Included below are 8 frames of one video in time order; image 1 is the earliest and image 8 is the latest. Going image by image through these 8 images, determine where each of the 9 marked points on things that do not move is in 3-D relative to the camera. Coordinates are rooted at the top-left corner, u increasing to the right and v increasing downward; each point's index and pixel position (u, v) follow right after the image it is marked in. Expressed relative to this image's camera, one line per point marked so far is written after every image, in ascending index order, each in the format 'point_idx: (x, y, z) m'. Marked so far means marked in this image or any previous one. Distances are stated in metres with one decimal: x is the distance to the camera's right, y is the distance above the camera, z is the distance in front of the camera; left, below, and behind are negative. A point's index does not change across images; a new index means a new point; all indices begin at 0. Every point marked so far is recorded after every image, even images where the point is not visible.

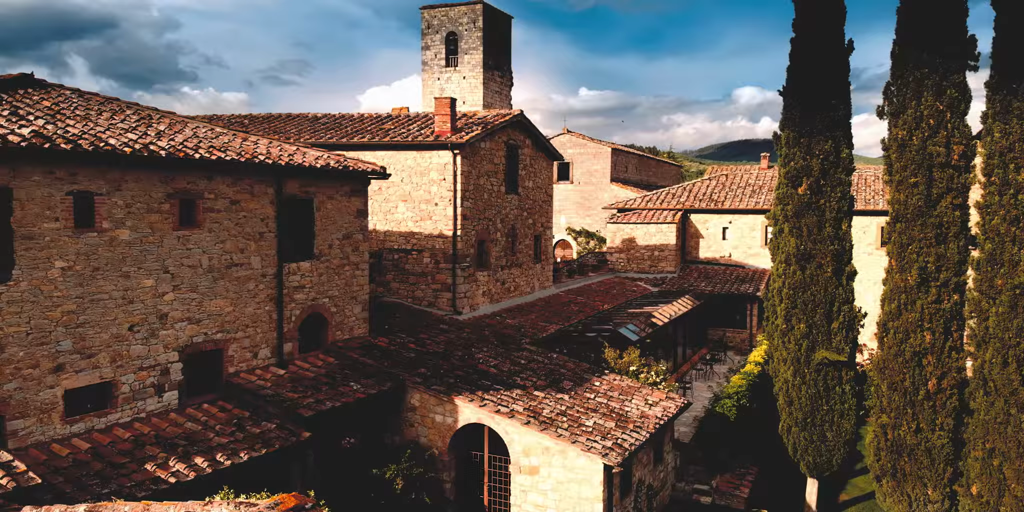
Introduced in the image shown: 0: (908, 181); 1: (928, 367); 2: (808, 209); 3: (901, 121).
0: (+5.2, +1.0, +11.5) m
1: (+5.4, -1.4, +11.4) m
2: (+4.1, +0.6, +12.0) m
3: (+5.1, +1.8, +11.6) m
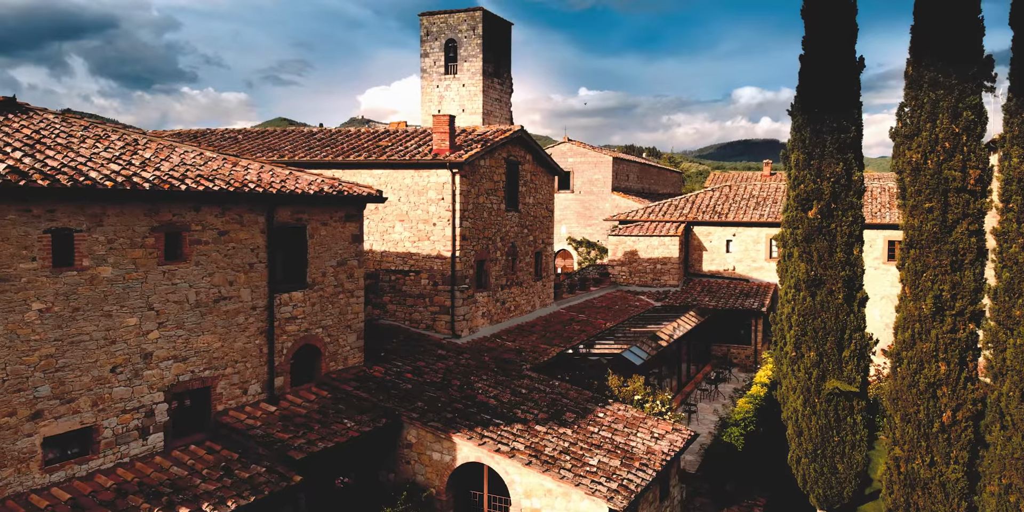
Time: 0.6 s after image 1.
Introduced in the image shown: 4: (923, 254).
0: (+5.2, +0.6, +11.1) m
1: (+5.4, -1.8, +11.0) m
2: (+4.1, +0.3, +11.7) m
3: (+5.1, +1.4, +11.2) m
4: (+5.2, 0.0, +11.1) m
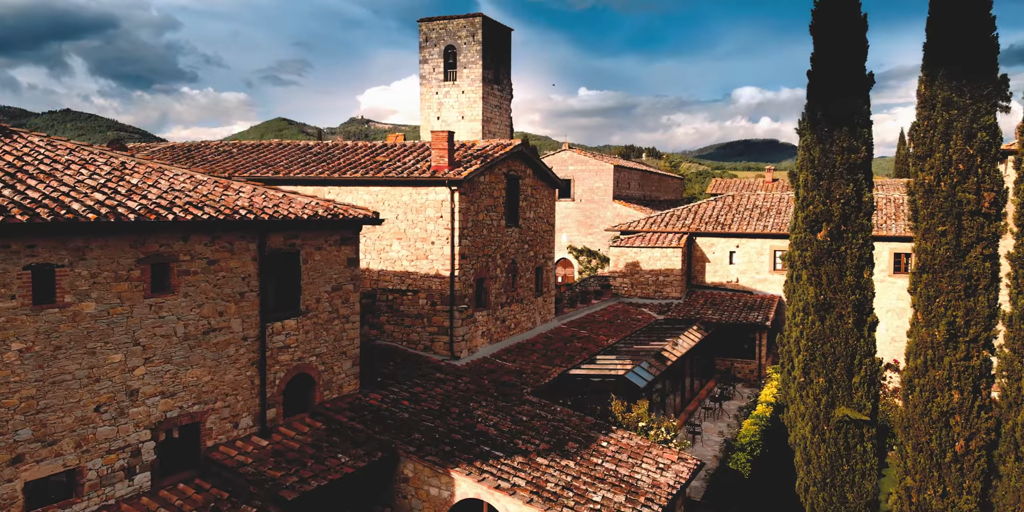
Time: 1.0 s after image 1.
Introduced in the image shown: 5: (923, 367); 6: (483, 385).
0: (+5.2, +0.3, +10.8) m
1: (+5.4, -2.1, +10.7) m
2: (+4.1, 0.0, +11.3) m
3: (+5.1, +1.1, +10.8) m
4: (+5.2, -0.3, +10.8) m
5: (+5.1, -1.4, +10.9) m
6: (-0.4, -1.8, +12.4) m
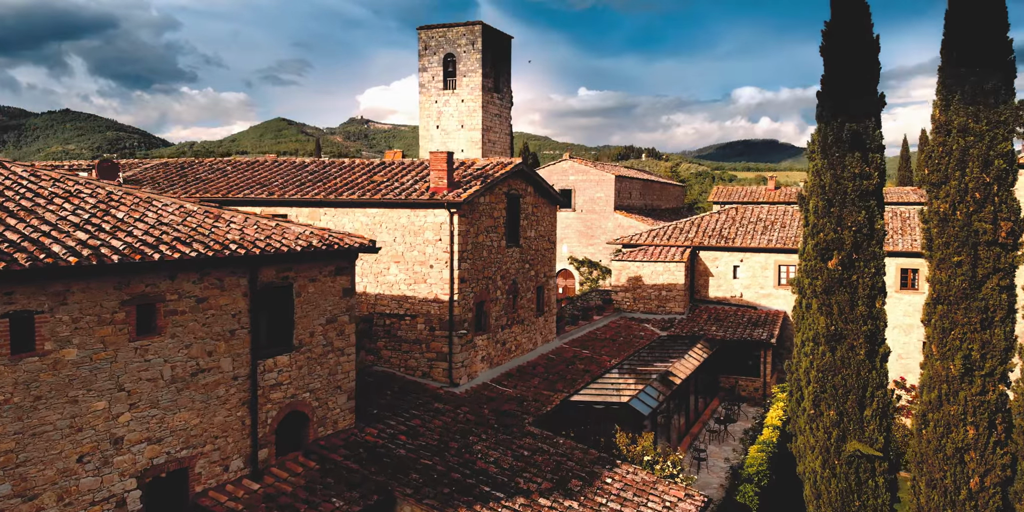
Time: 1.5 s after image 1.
0: (+5.2, 0.0, +10.4) m
1: (+5.4, -2.4, +10.3) m
2: (+4.1, -0.4, +11.0) m
3: (+5.1, +0.8, +10.5) m
4: (+5.2, -0.6, +10.4) m
5: (+5.1, -1.8, +10.6) m
6: (-0.4, -2.2, +12.0) m
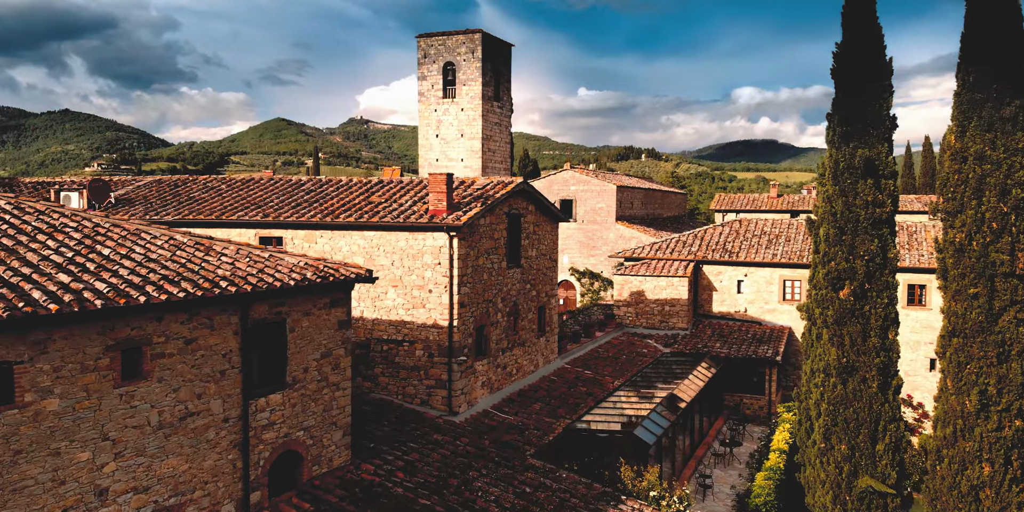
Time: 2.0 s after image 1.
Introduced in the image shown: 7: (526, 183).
0: (+5.2, -0.4, +10.1) m
1: (+5.4, -2.8, +10.0) m
2: (+4.1, -0.7, +10.7) m
3: (+5.2, +0.4, +10.2) m
4: (+5.2, -1.0, +10.1) m
5: (+5.2, -2.1, +10.3) m
6: (-0.4, -2.5, +11.7) m
7: (+0.2, +1.3, +14.9) m
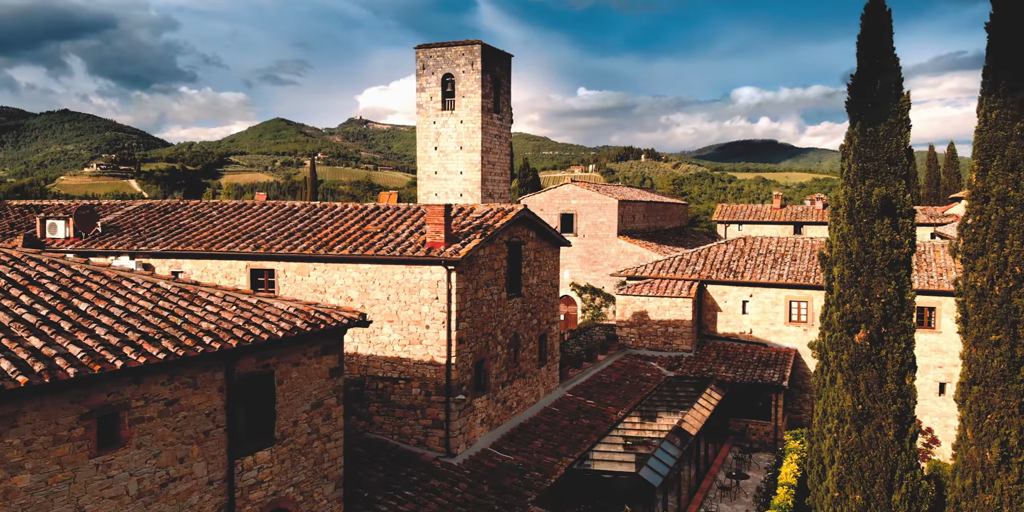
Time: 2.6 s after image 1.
0: (+5.2, -0.9, +9.6) m
1: (+5.4, -3.3, +9.5) m
2: (+4.1, -1.2, +10.2) m
3: (+5.2, -0.1, +9.7) m
4: (+5.3, -1.5, +9.6) m
5: (+5.2, -2.6, +9.8) m
6: (-0.4, -3.0, +11.2) m
7: (+0.2, +0.8, +14.5) m
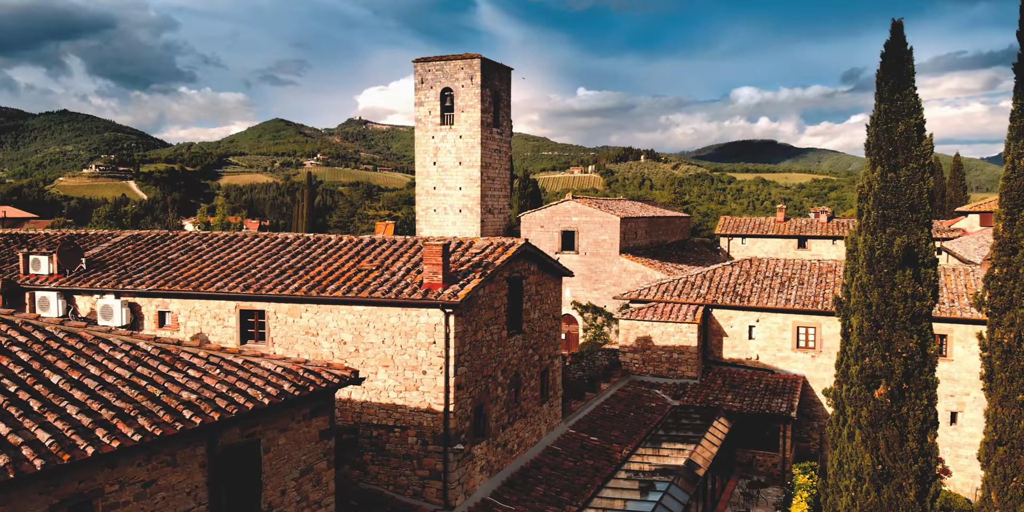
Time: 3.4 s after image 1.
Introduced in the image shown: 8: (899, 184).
0: (+5.2, -1.5, +9.1) m
1: (+5.5, -3.9, +9.0) m
2: (+4.1, -1.8, +9.7) m
3: (+5.2, -0.7, +9.2) m
4: (+5.3, -2.1, +9.1) m
5: (+5.2, -3.2, +9.3) m
6: (-0.4, -3.6, +10.7) m
7: (+0.3, +0.2, +14.0) m
8: (+4.3, +0.8, +9.6) m
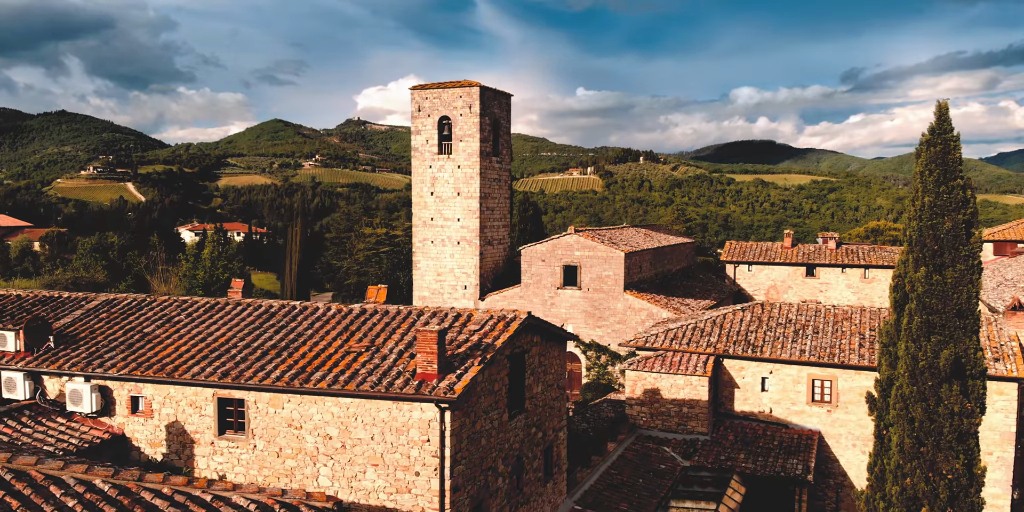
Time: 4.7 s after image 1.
0: (+5.3, -2.6, +8.1) m
1: (+5.5, -5.0, +8.0) m
2: (+4.2, -2.9, +8.7) m
3: (+5.2, -1.8, +8.2) m
4: (+5.3, -3.2, +8.1) m
5: (+5.2, -4.3, +8.3) m
6: (-0.3, -4.7, +9.7) m
7: (+0.3, -0.9, +13.0) m
8: (+4.3, -0.3, +8.6) m
